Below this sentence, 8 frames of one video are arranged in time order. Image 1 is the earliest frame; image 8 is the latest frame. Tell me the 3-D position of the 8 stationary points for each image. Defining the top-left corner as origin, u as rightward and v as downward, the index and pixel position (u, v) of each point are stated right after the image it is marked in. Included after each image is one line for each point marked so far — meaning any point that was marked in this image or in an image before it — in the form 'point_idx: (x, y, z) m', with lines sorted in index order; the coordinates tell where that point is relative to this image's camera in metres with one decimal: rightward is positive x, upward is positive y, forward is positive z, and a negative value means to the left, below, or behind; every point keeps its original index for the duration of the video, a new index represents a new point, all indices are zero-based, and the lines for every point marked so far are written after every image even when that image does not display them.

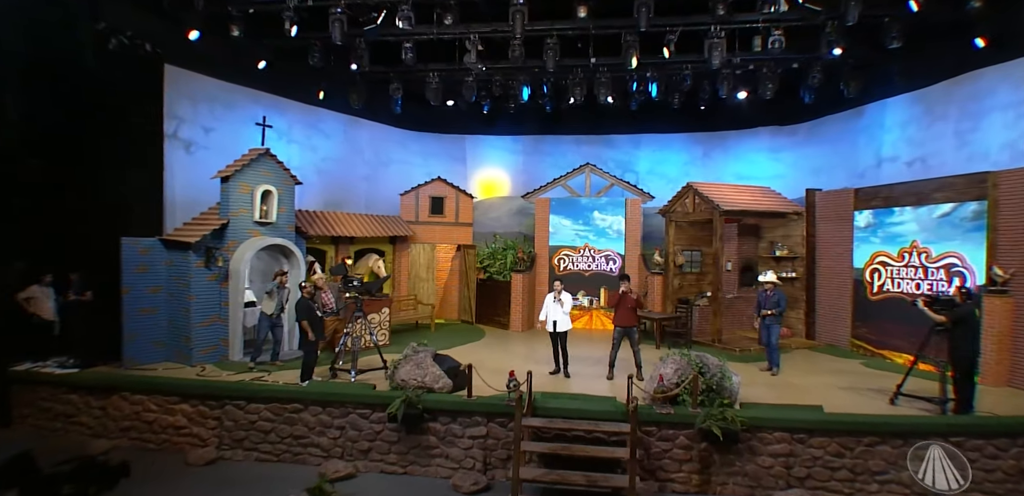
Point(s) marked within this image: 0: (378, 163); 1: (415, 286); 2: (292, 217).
0: (-4.1, +2.6, +14.3) m
1: (-2.8, -1.1, +13.6) m
2: (-5.1, +0.7, +10.9) m
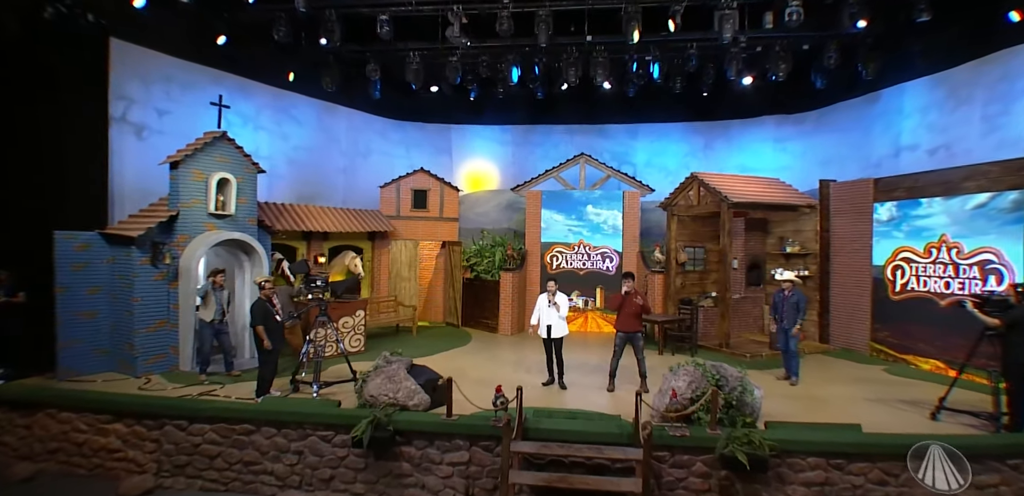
0: (-4.4, +2.7, +13.2) m
1: (-3.1, -1.1, +12.6) m
2: (-5.4, +0.8, +9.8) m
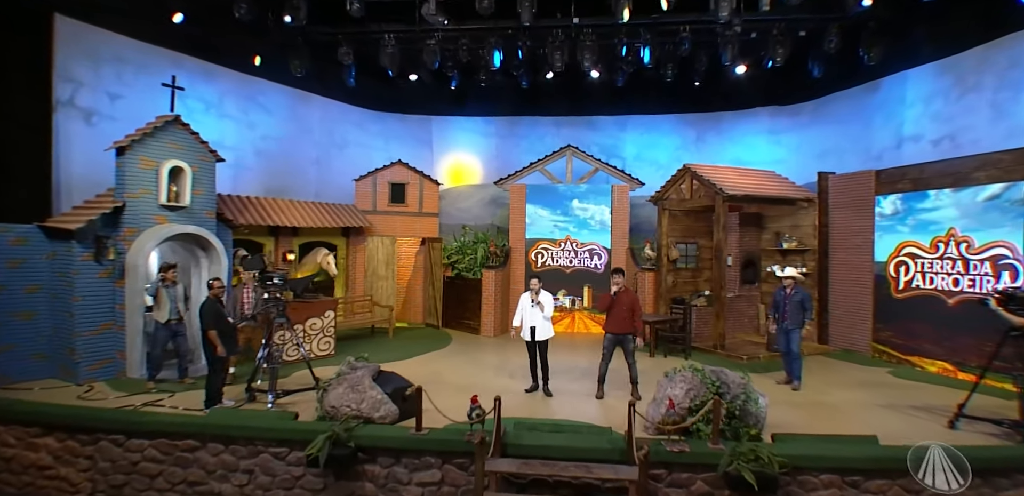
0: (-4.8, +2.7, +12.4) m
1: (-3.5, -1.0, +11.8) m
2: (-5.7, +0.9, +9.0) m
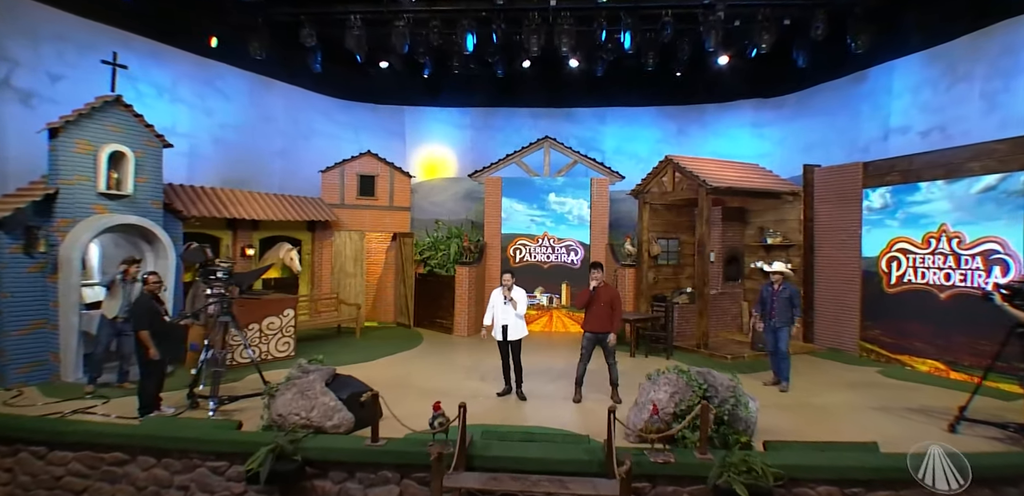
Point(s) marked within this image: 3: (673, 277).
0: (-5.4, +2.9, +11.7) m
1: (-4.1, -0.9, +11.1) m
2: (-6.2, +1.0, +8.2) m
3: (+3.6, -0.6, +10.5) m
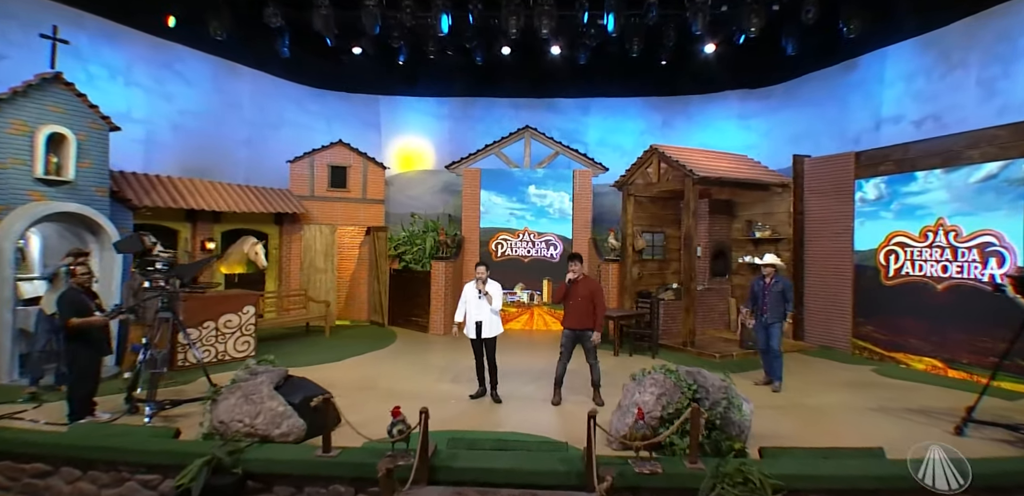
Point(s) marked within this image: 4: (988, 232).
0: (-5.9, +3.0, +11.1) m
1: (-4.6, -0.7, +10.5) m
2: (-6.6, +1.2, +7.6) m
3: (+3.2, -0.5, +10.1) m
4: (+6.4, +0.3, +6.2) m
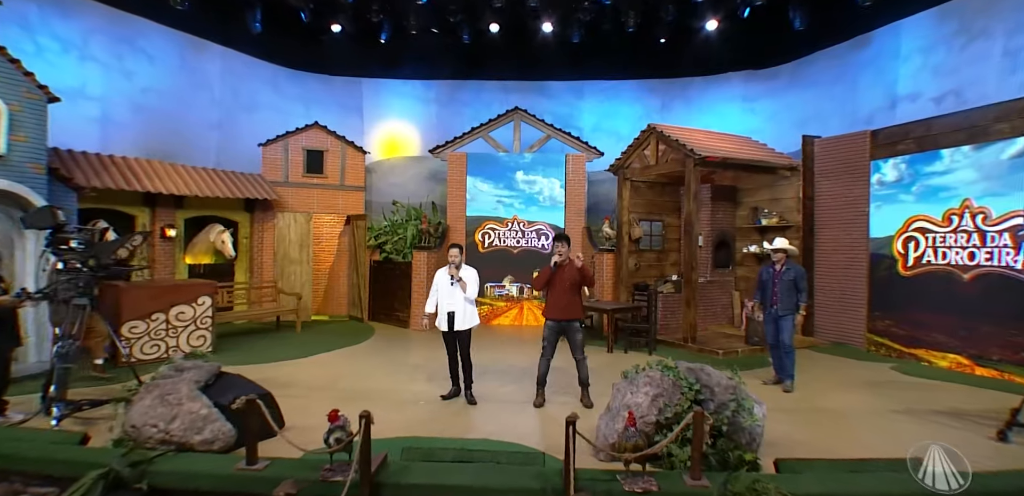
0: (-6.1, +3.2, +10.4) m
1: (-4.8, -0.5, +9.8) m
2: (-6.8, +1.4, +6.9) m
3: (+2.9, -0.3, +9.4) m
4: (+6.2, +0.4, +5.6) m
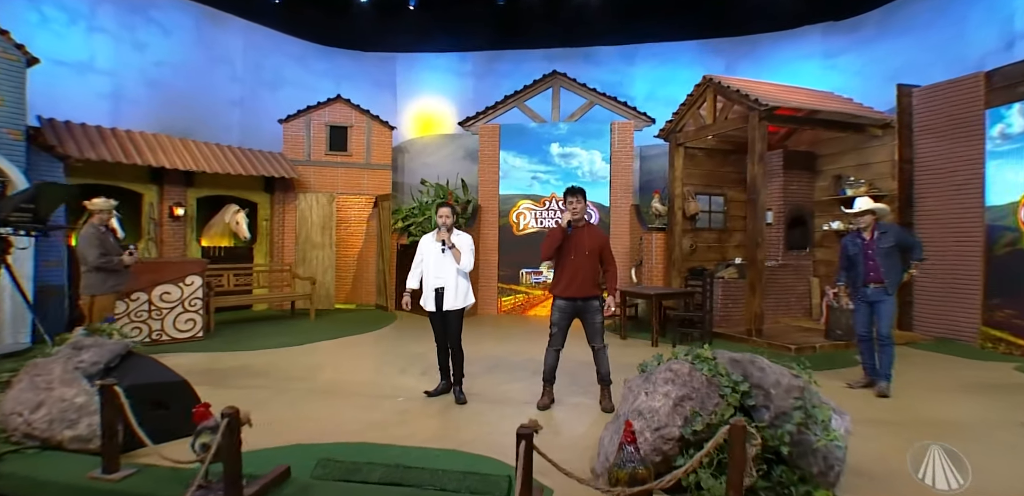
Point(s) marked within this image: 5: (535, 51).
0: (-5.4, +3.6, +10.1) m
1: (-4.1, -0.2, +9.5) m
2: (-6.5, +1.7, +6.8) m
3: (+3.5, +0.1, +8.0) m
4: (+6.2, +0.8, +3.8) m
5: (+0.5, +4.6, +10.8) m
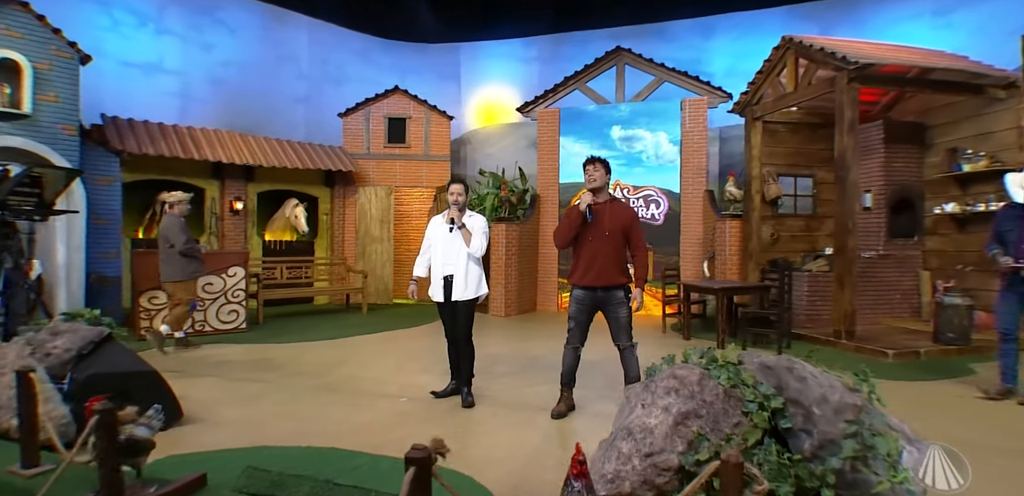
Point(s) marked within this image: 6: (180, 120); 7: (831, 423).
0: (-4.1, +3.7, +10.5) m
1: (-3.0, 0.0, +9.6) m
2: (-5.8, +1.8, +7.4) m
3: (+4.2, +0.2, +6.8) m
4: (+6.1, +1.0, +2.1) m
5: (+1.8, +4.8, +10.1) m
6: (-5.9, +2.3, +9.0) m
7: (+1.2, -0.6, +1.6) m
